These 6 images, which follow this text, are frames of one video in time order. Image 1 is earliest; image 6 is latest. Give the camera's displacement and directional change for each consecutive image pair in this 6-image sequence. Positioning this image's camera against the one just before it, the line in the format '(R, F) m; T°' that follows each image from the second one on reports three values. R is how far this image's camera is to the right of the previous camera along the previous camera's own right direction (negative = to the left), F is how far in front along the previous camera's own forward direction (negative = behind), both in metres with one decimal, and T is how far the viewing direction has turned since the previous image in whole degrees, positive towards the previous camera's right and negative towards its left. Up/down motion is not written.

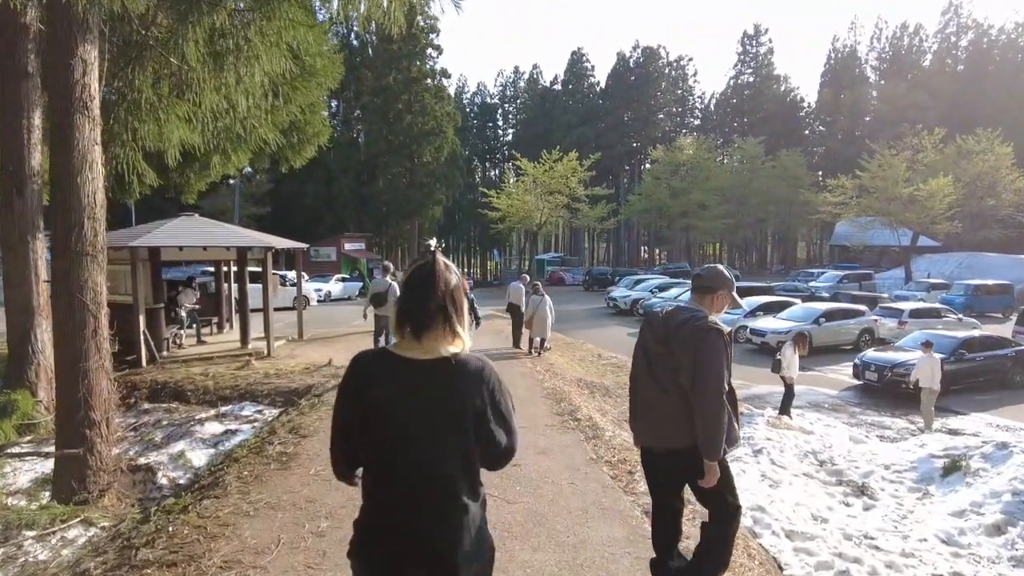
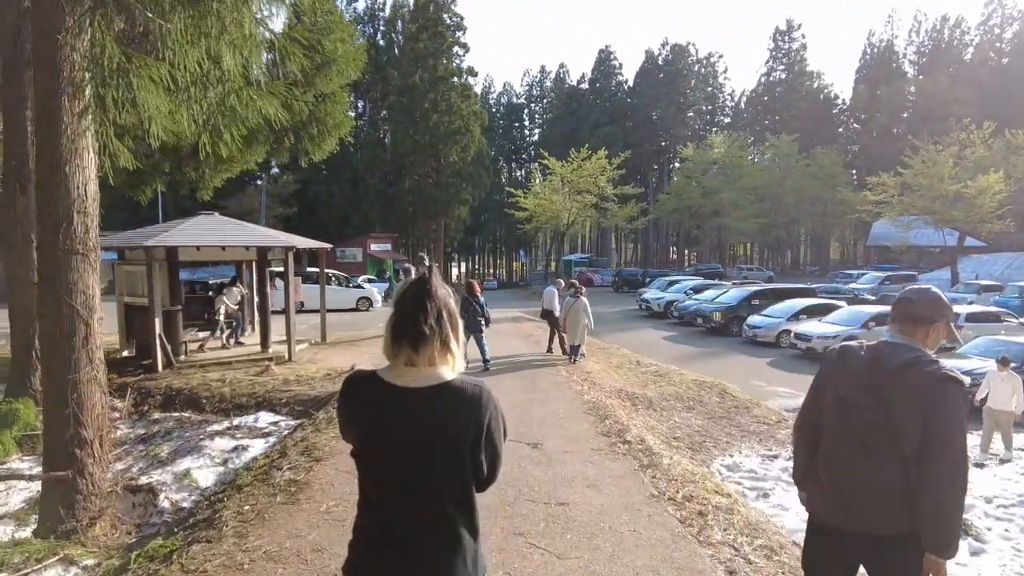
(-0.1, +0.8) m; -2°
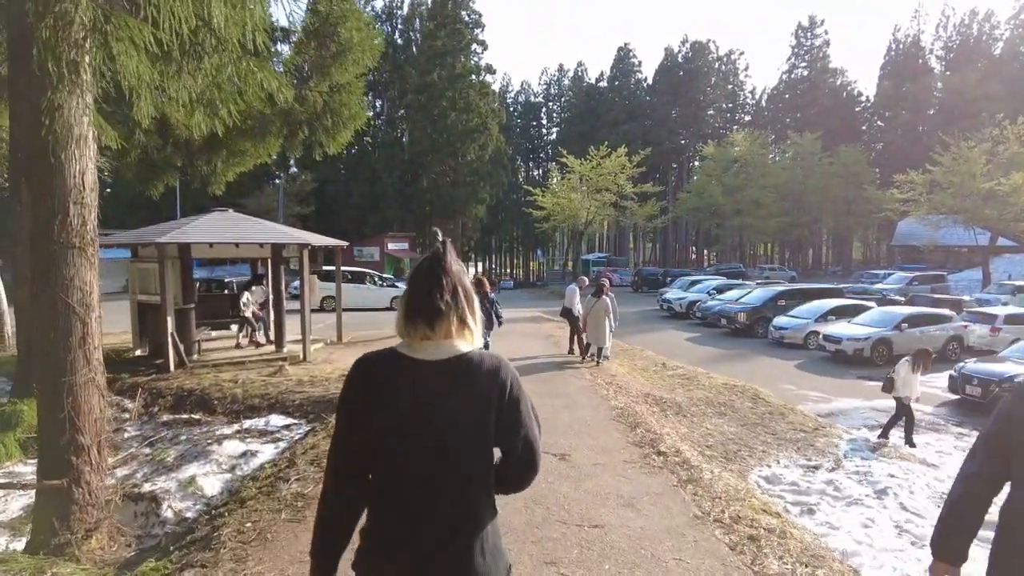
(-0.1, +0.4) m; -1°
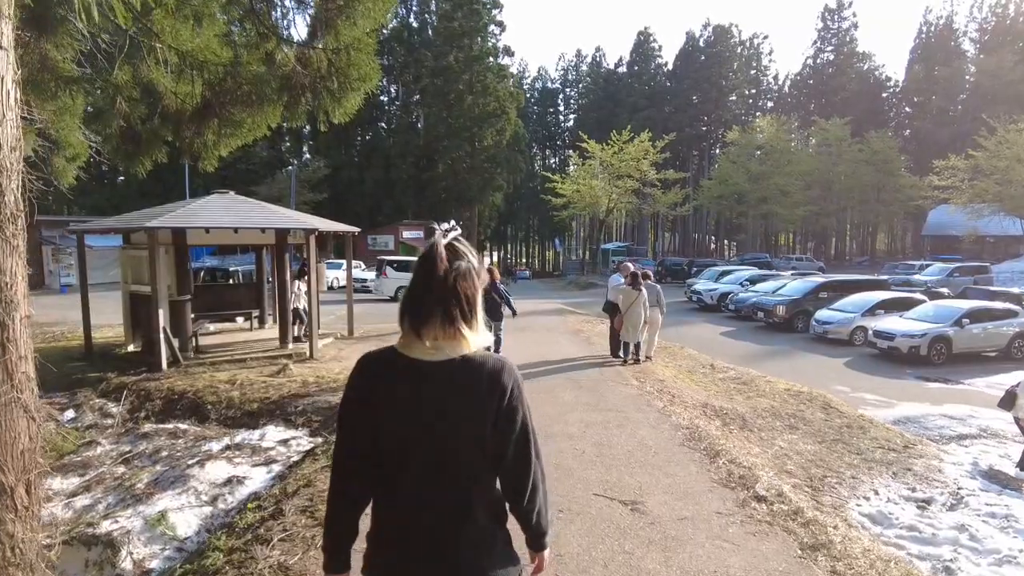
(-0.2, +1.3) m; -1°
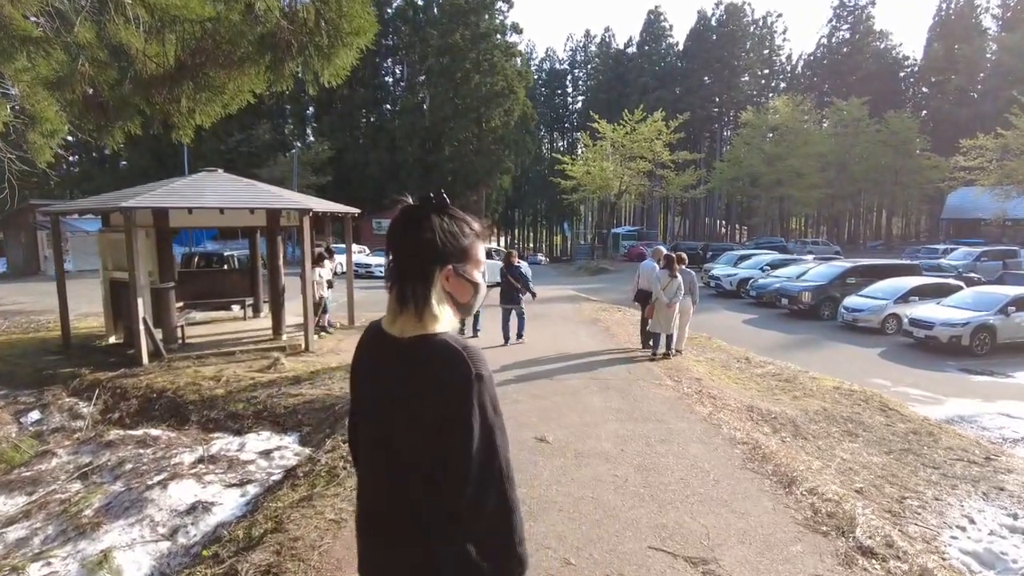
(-0.1, +1.0) m; -1°
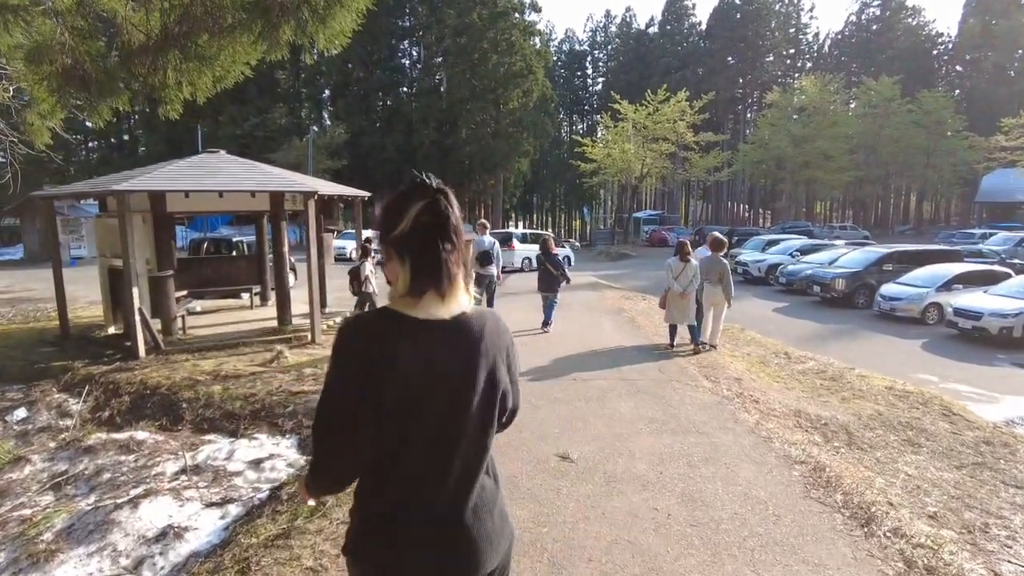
(0.0, +0.7) m; -2°
